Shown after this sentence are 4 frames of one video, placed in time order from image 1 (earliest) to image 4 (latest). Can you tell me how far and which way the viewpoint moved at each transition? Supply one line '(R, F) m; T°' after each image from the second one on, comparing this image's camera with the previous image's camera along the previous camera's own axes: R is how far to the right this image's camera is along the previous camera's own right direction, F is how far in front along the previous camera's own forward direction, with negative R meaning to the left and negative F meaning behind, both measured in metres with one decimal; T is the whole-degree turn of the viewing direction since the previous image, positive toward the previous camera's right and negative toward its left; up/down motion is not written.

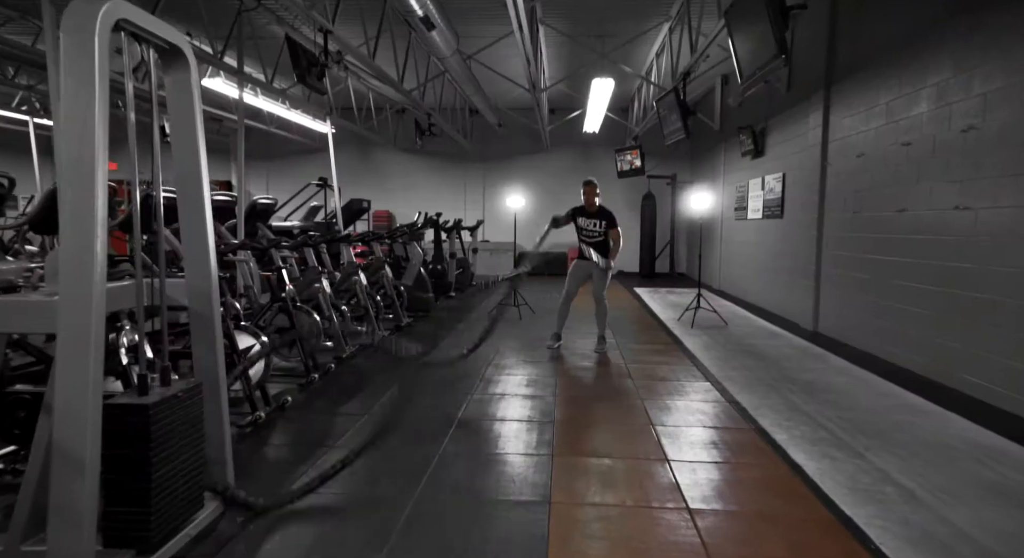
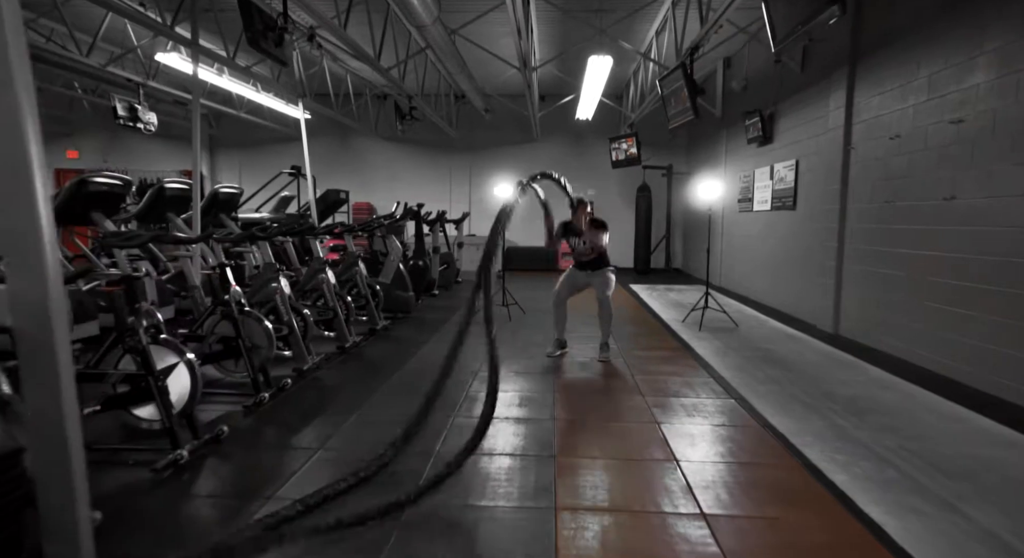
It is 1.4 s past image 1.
(0.0, +0.6) m; +1°
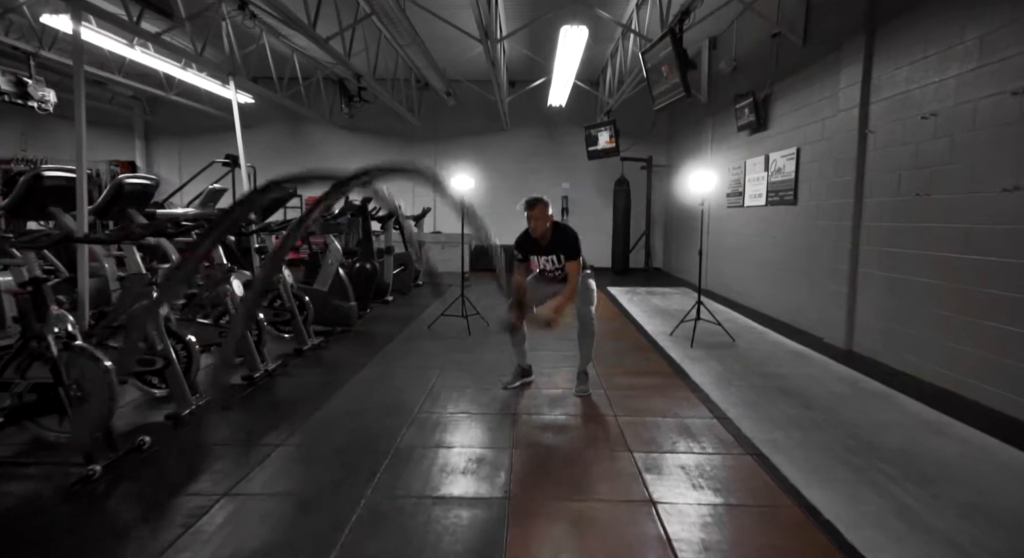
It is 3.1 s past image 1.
(+0.2, +0.9) m; +3°
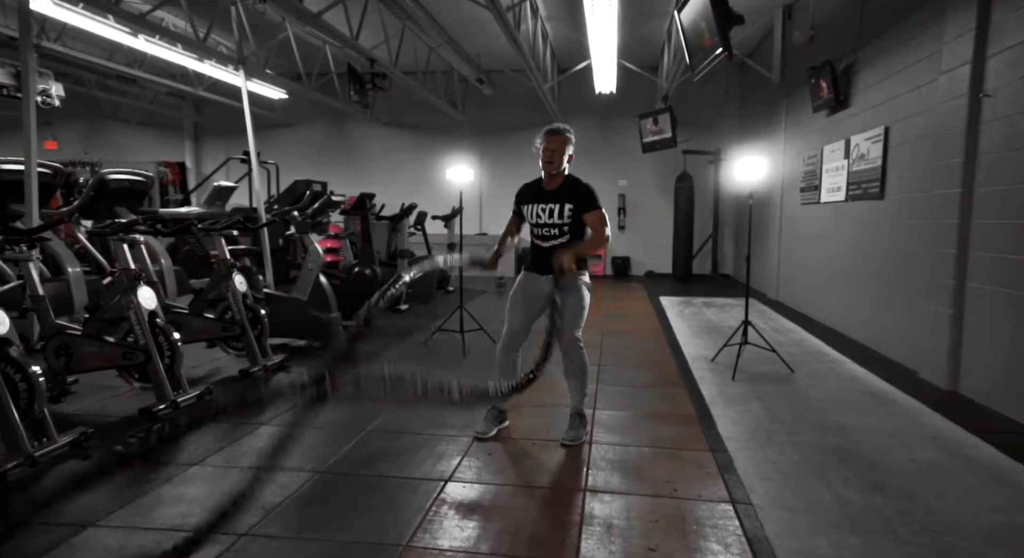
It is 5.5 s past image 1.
(+0.6, +0.8) m; -8°
